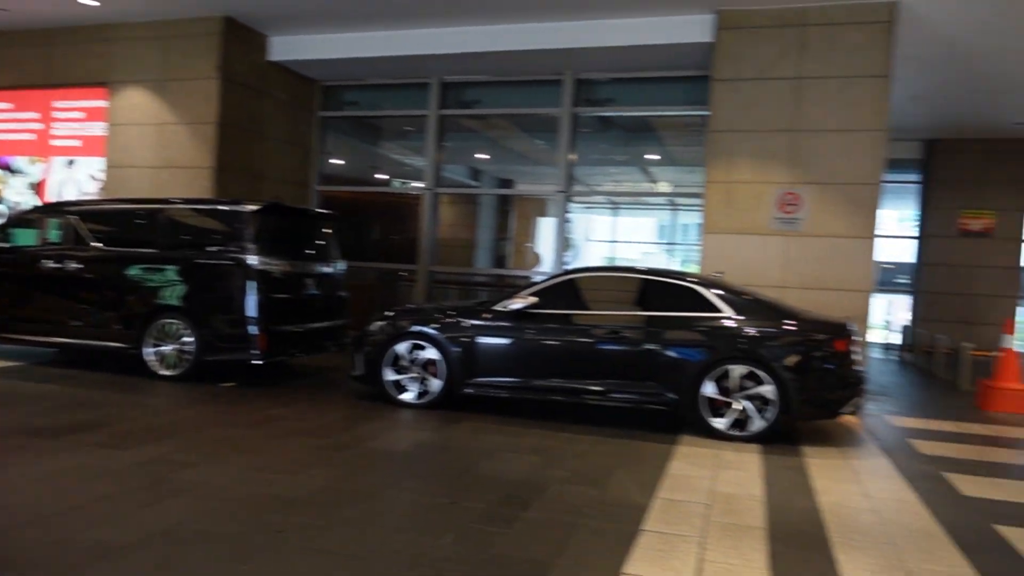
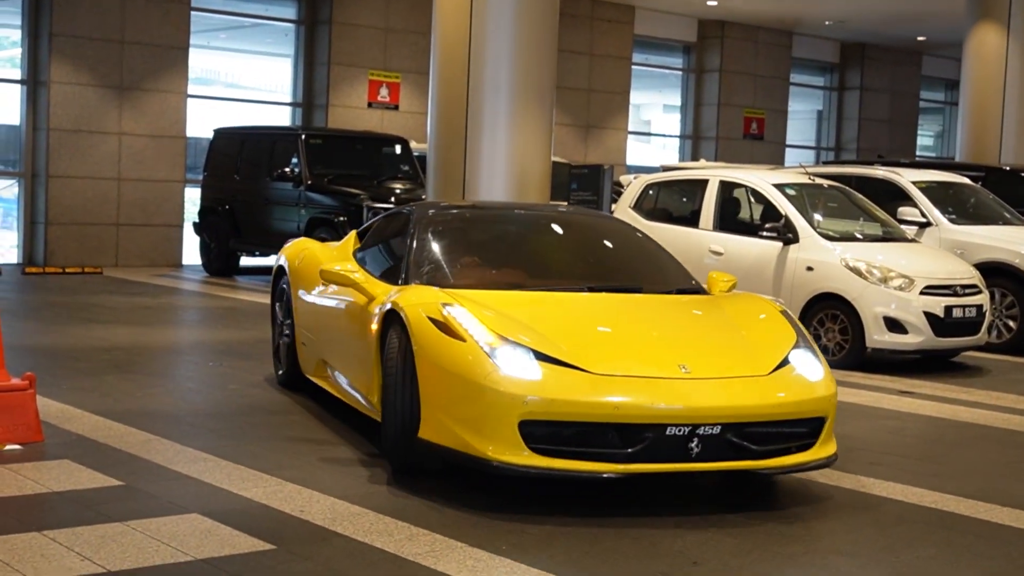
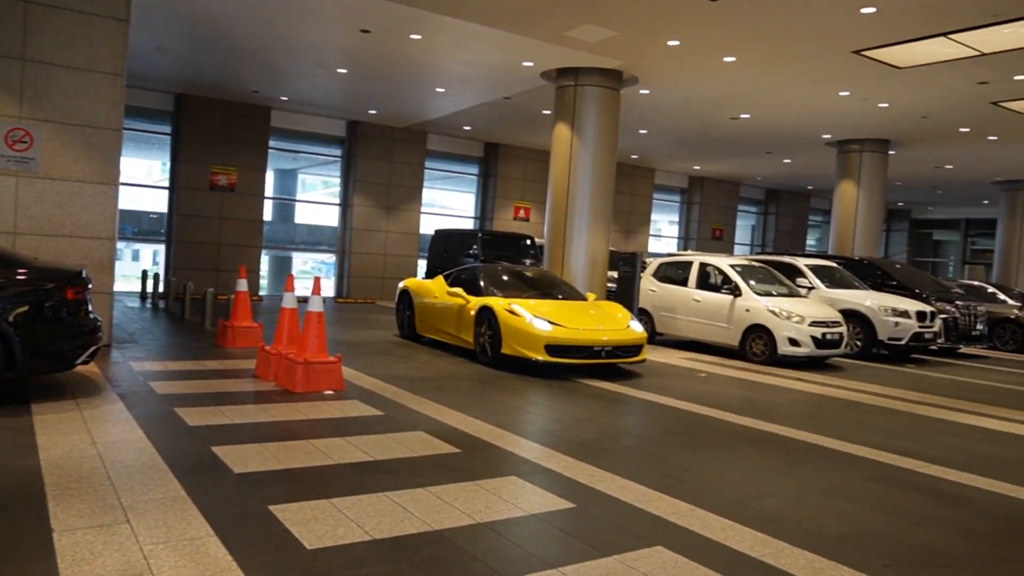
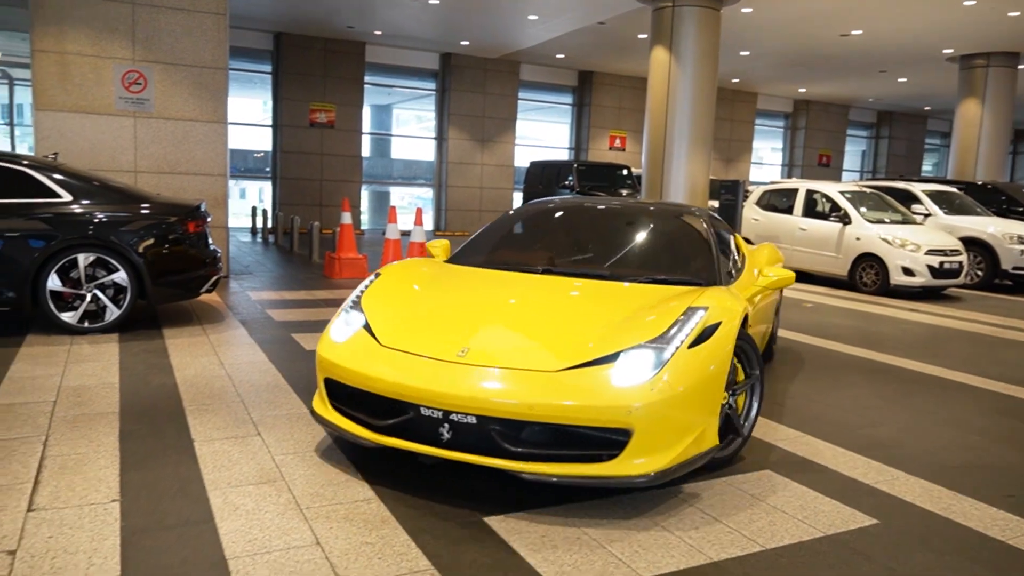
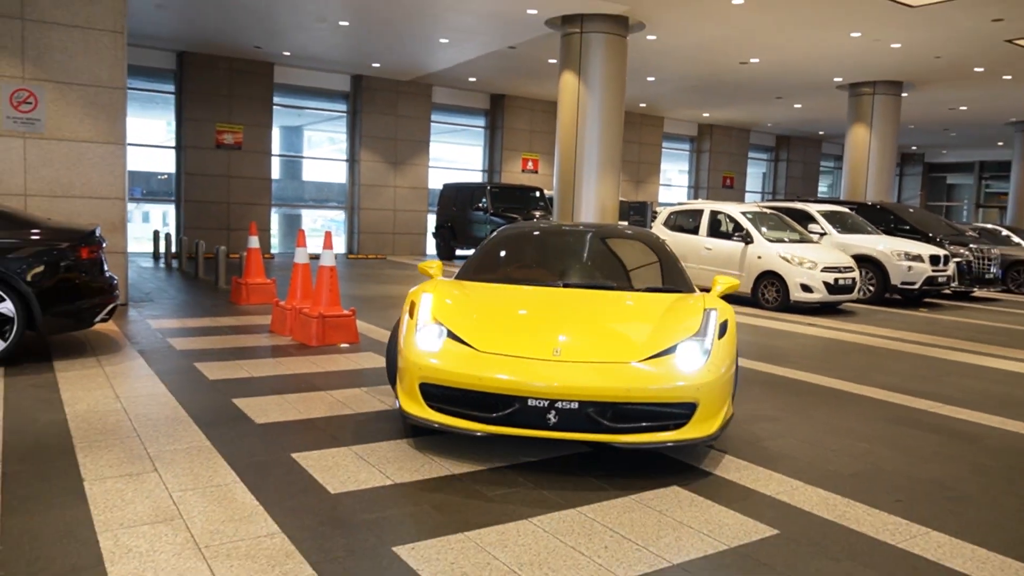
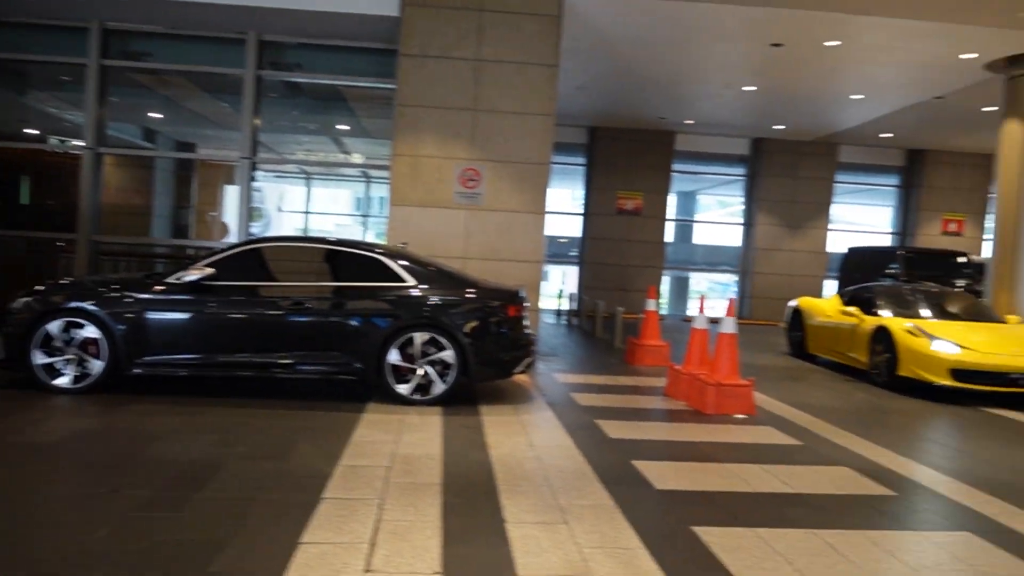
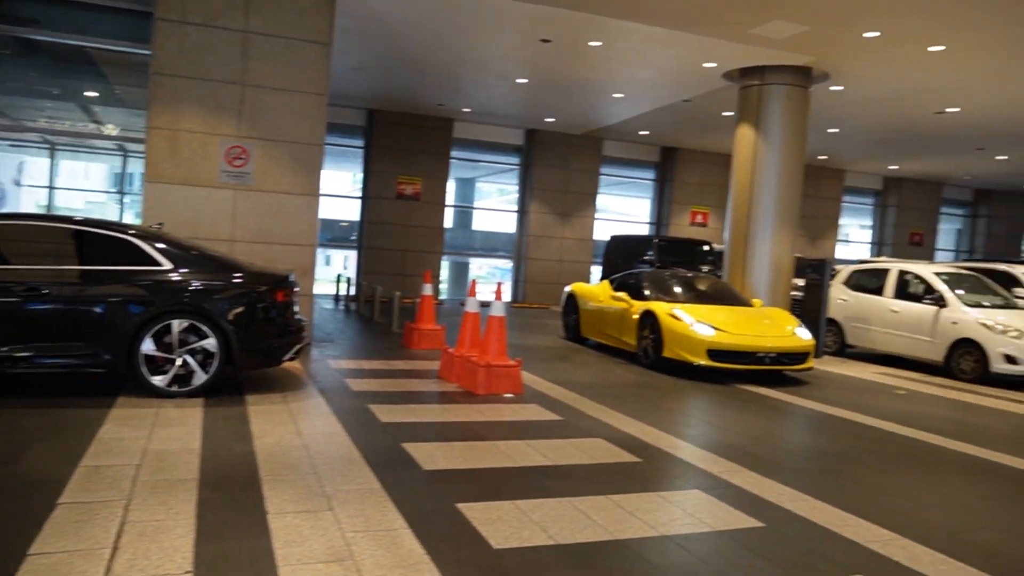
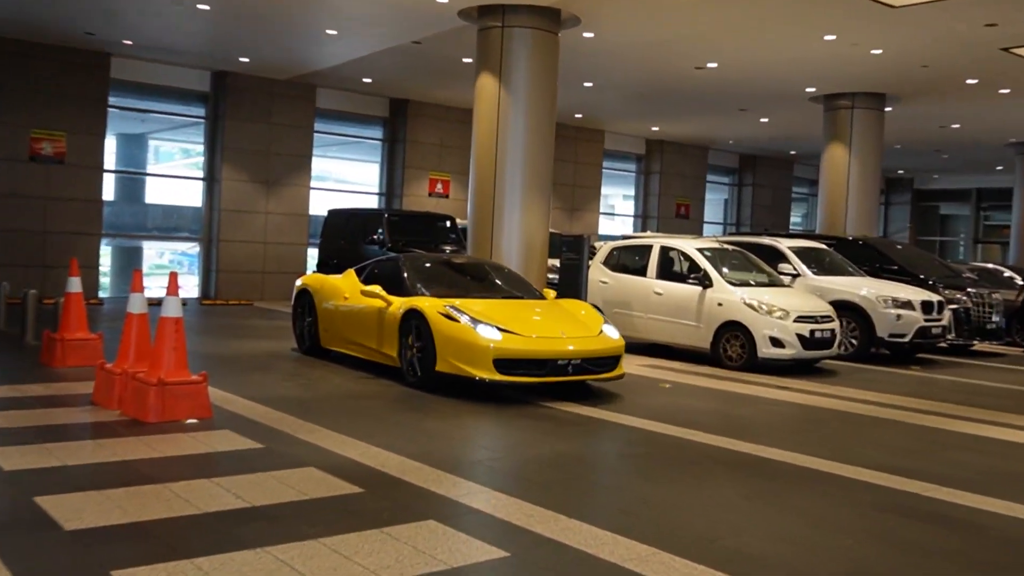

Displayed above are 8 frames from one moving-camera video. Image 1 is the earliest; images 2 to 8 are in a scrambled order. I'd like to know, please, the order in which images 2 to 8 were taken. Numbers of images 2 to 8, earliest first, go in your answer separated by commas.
6, 7, 3, 8, 2, 5, 4
